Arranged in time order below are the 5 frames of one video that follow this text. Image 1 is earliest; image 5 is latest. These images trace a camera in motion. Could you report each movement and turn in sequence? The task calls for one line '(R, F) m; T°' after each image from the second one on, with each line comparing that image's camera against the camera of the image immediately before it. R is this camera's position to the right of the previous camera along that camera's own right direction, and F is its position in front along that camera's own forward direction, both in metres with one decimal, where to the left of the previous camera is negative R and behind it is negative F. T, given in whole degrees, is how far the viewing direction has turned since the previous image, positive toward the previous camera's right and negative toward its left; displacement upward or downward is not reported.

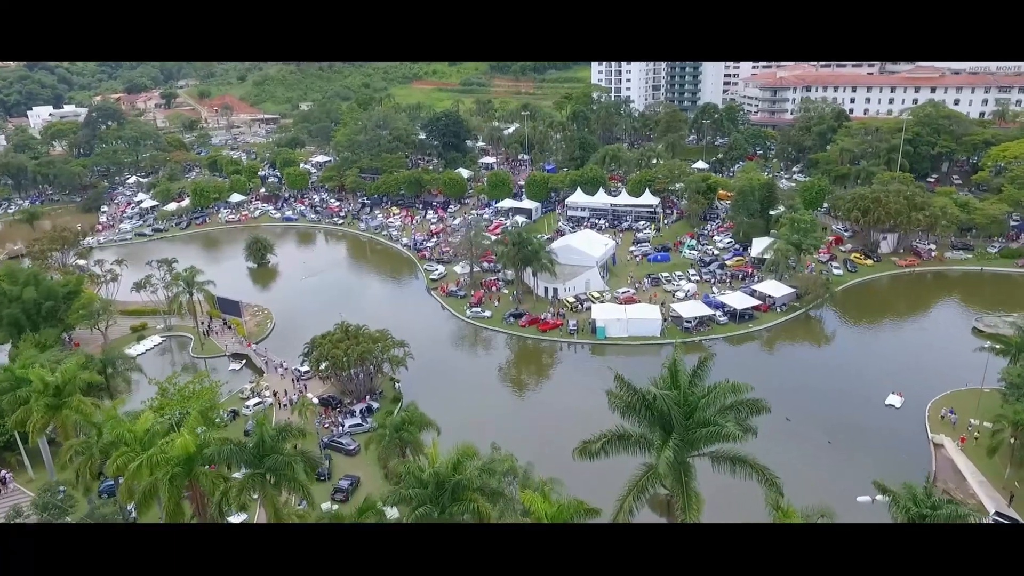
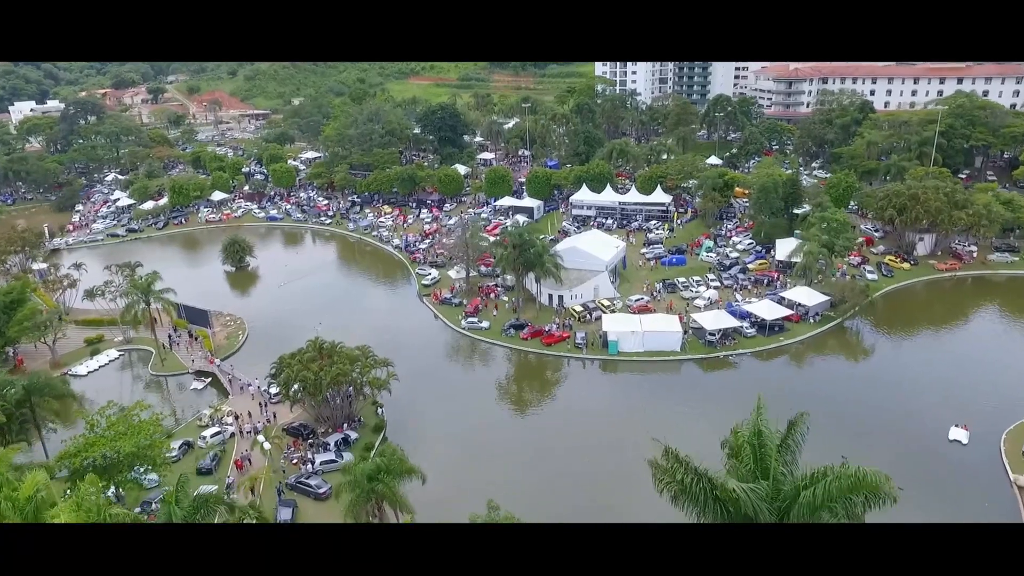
(0.0, +2.8) m; 0°
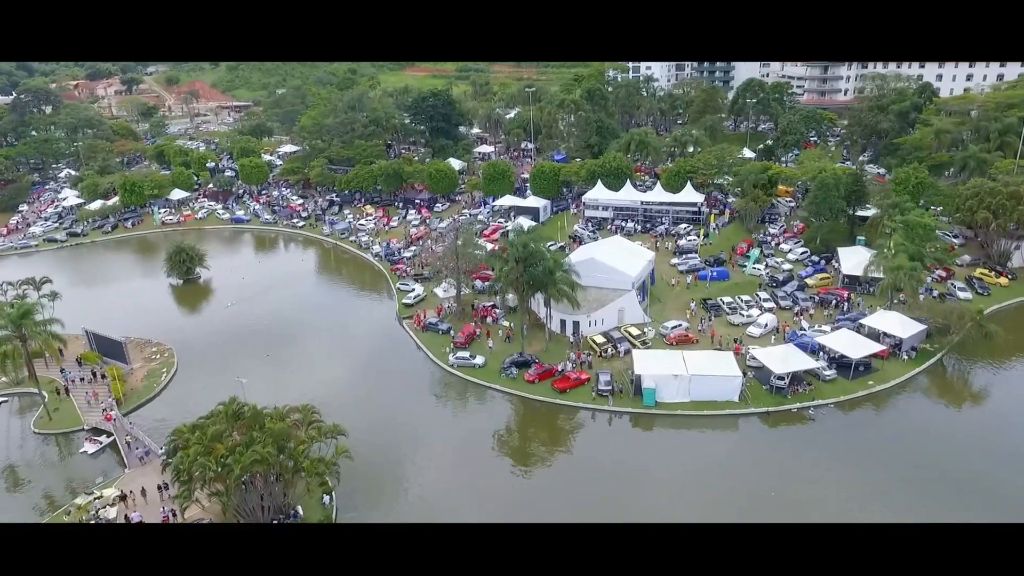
(0.0, +5.4) m; 0°
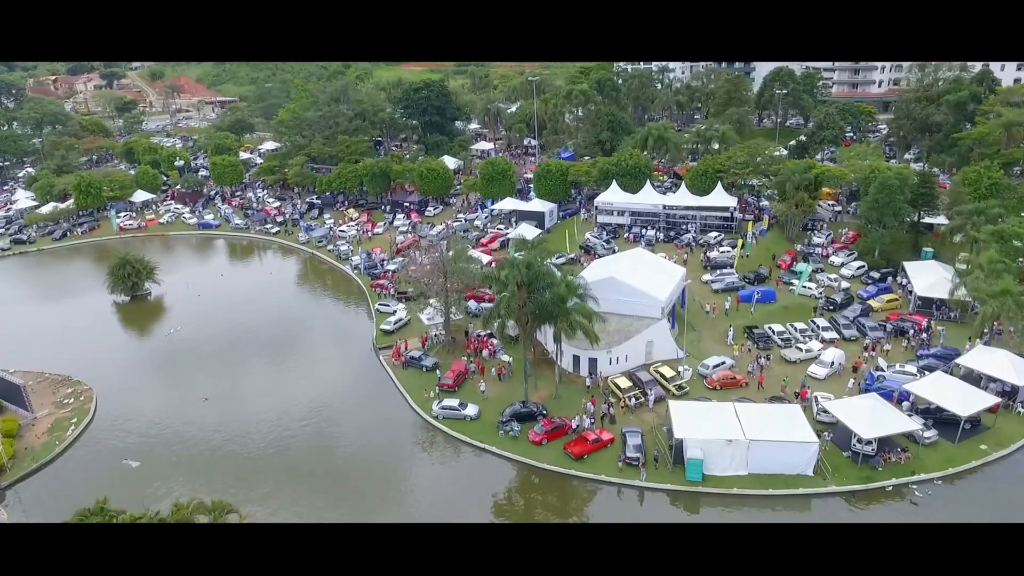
(0.0, +4.0) m; 0°
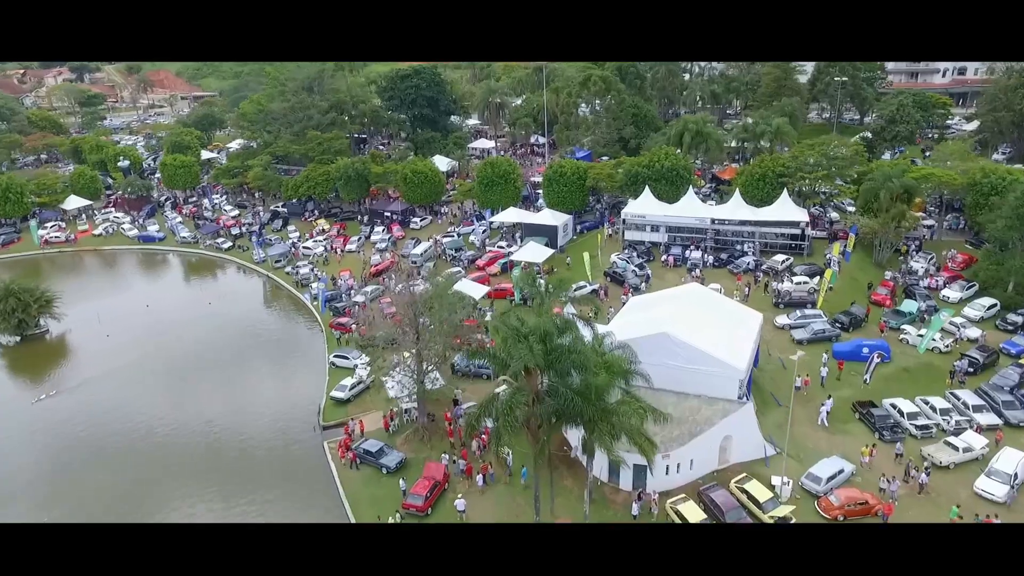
(0.0, +5.5) m; 0°
